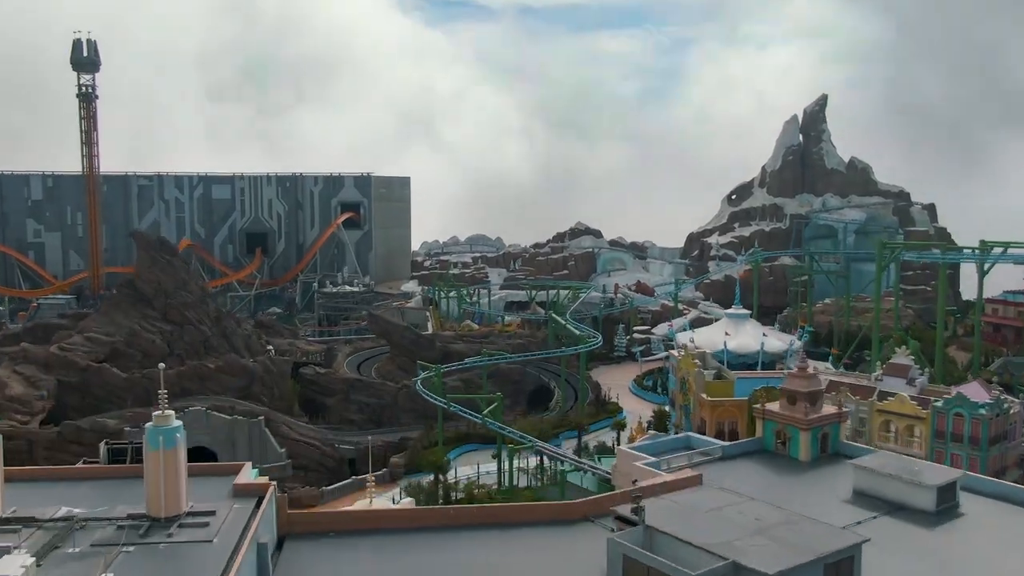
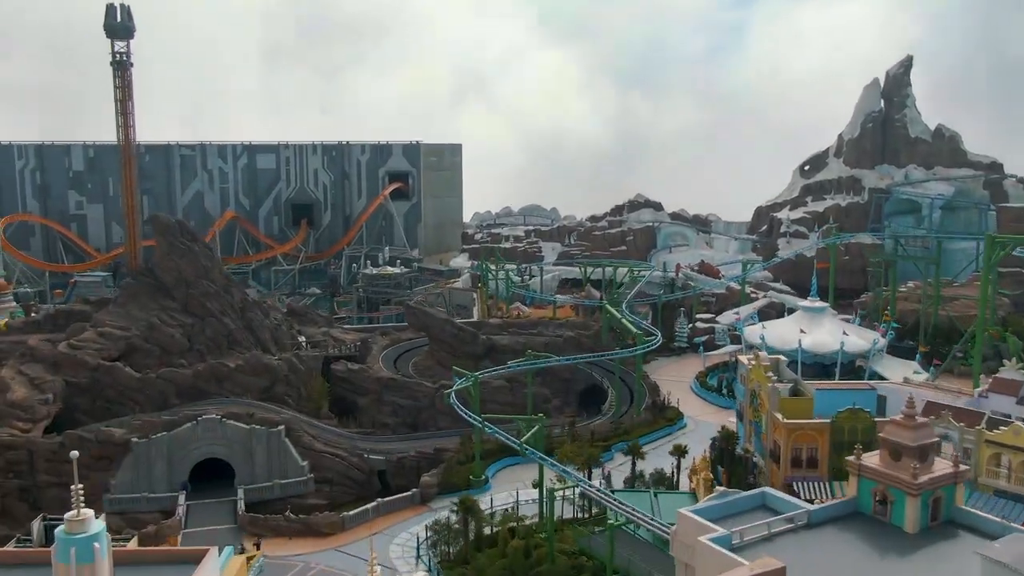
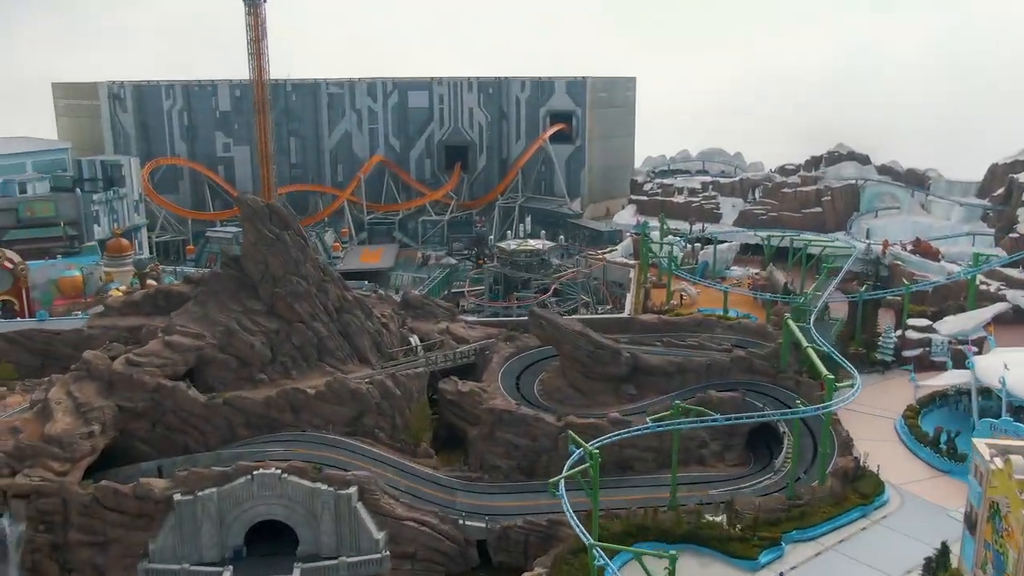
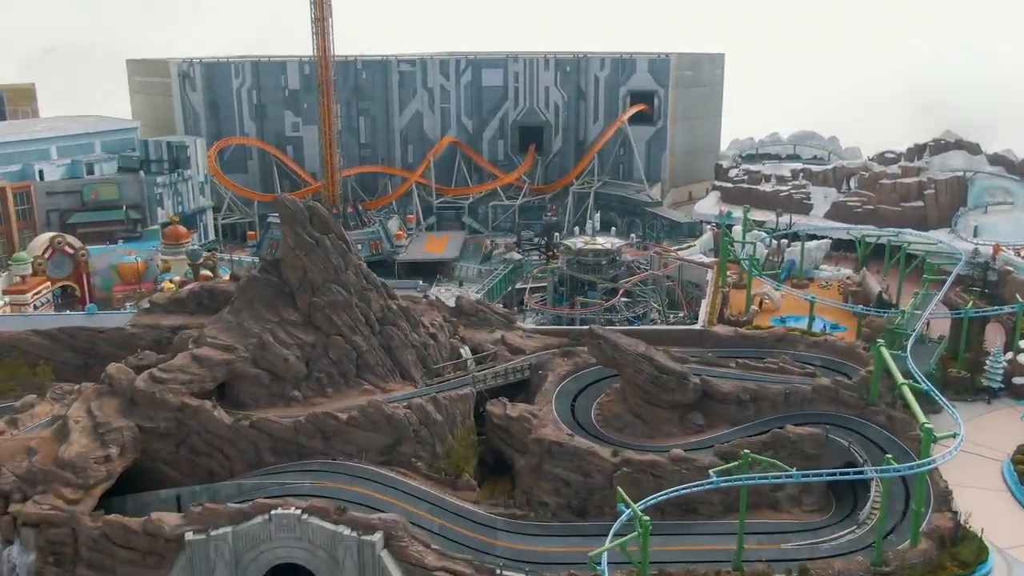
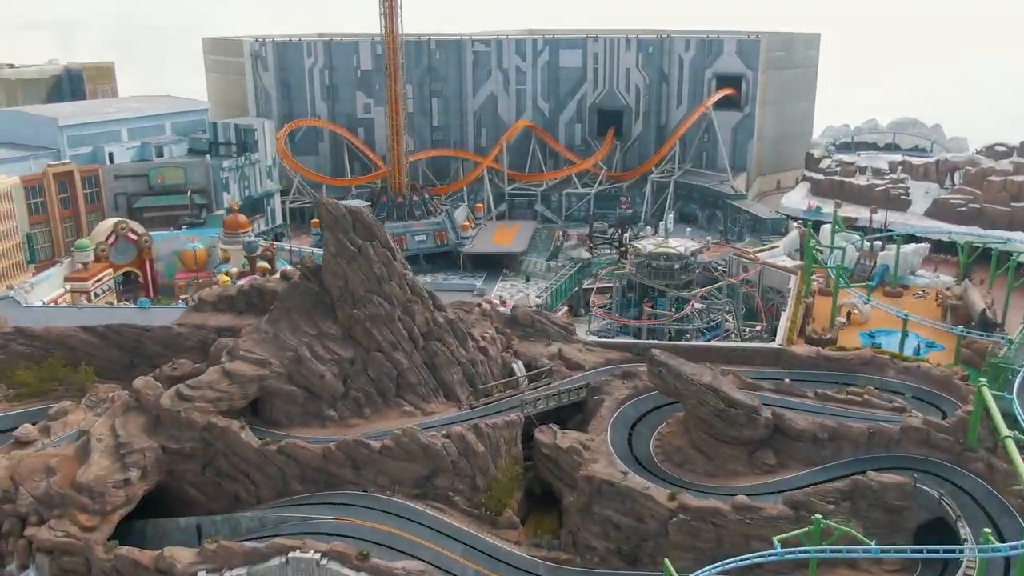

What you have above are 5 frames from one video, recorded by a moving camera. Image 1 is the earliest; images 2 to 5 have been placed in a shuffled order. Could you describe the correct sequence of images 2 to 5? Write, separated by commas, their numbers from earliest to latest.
2, 3, 4, 5
